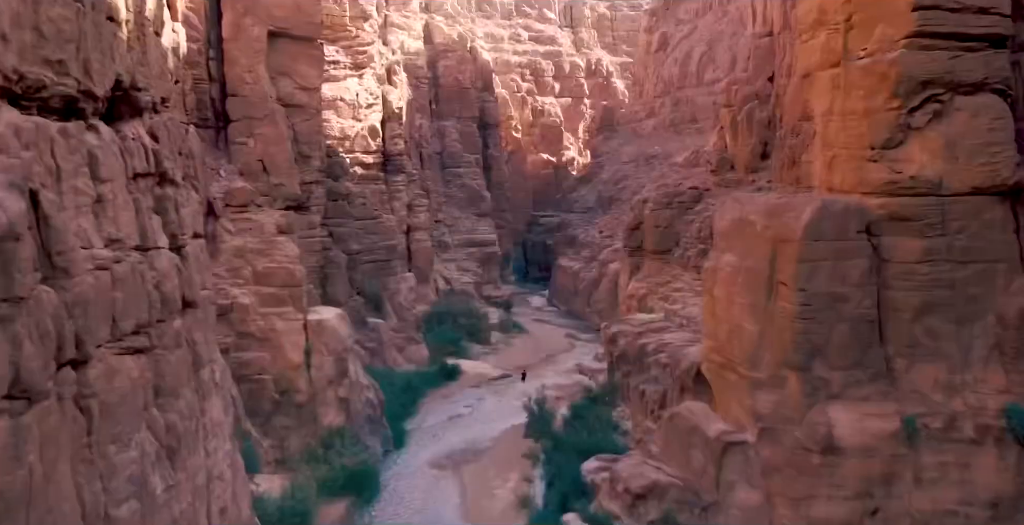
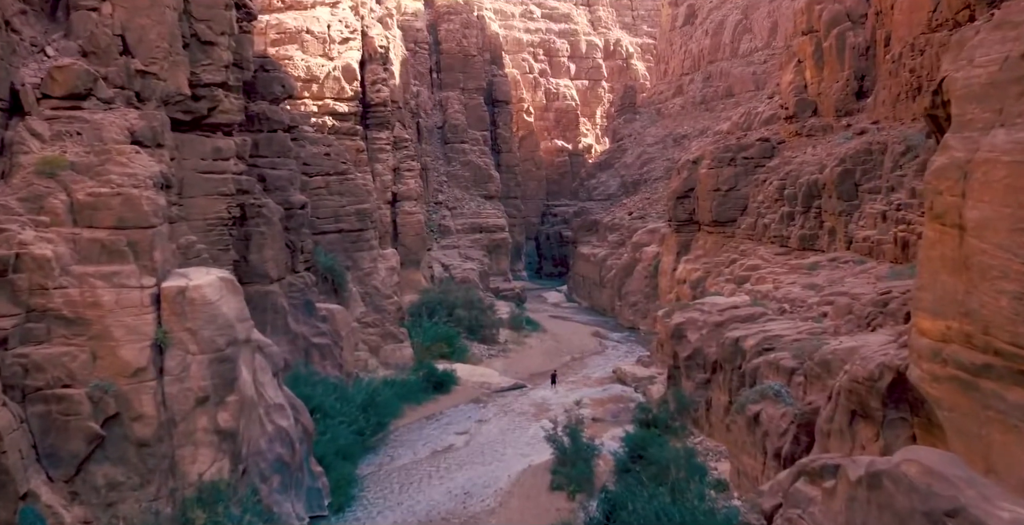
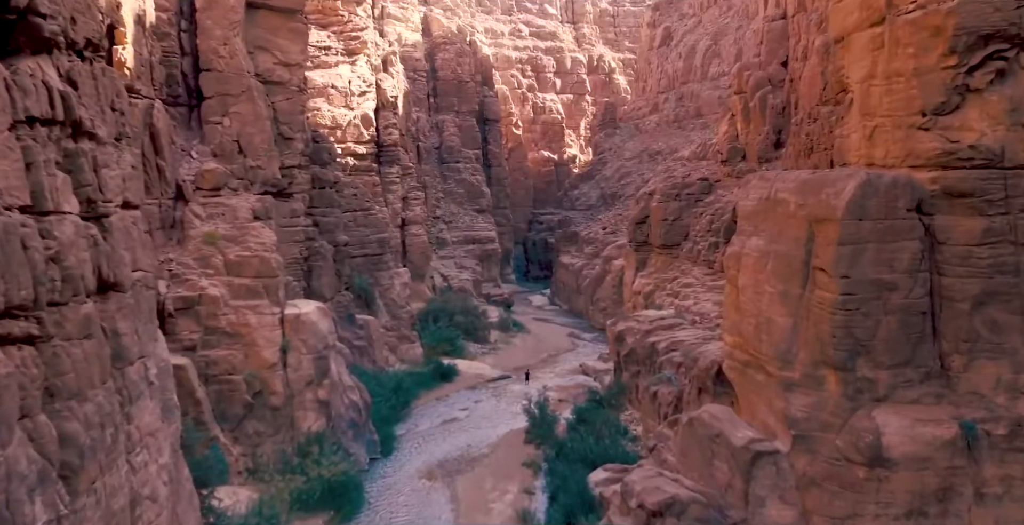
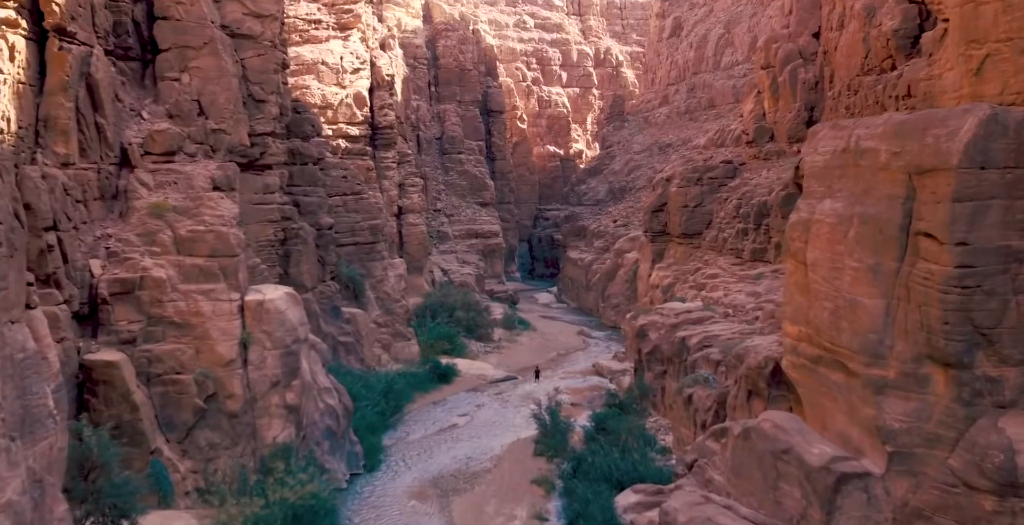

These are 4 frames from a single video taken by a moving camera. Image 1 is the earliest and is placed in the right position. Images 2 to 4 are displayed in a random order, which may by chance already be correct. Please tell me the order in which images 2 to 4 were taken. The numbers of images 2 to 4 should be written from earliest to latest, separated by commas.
3, 4, 2
